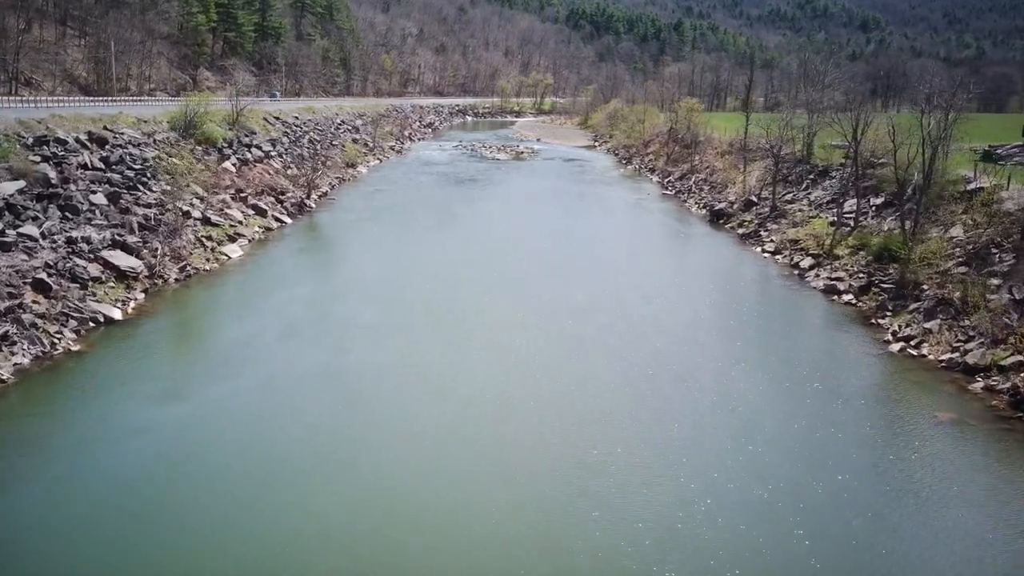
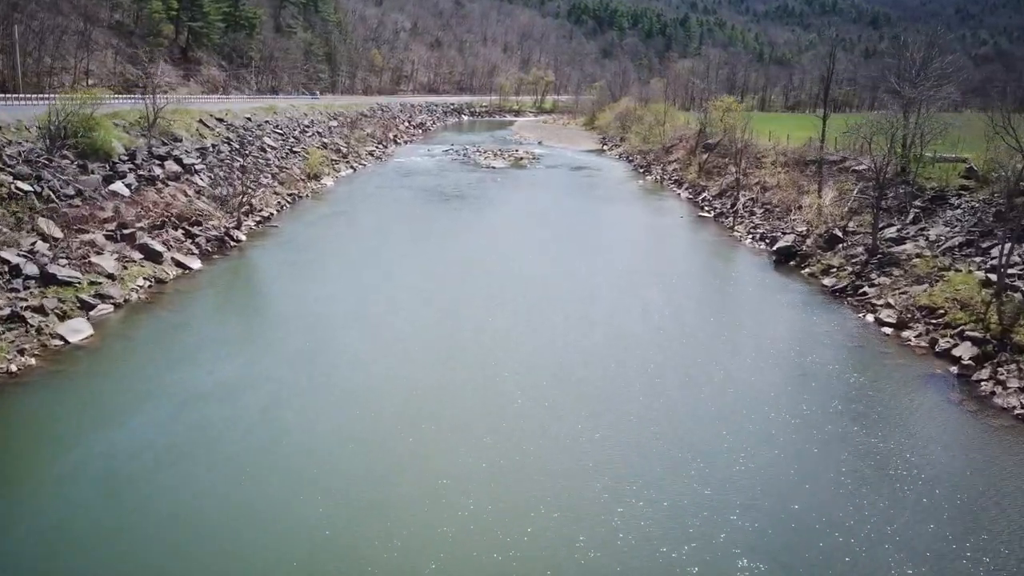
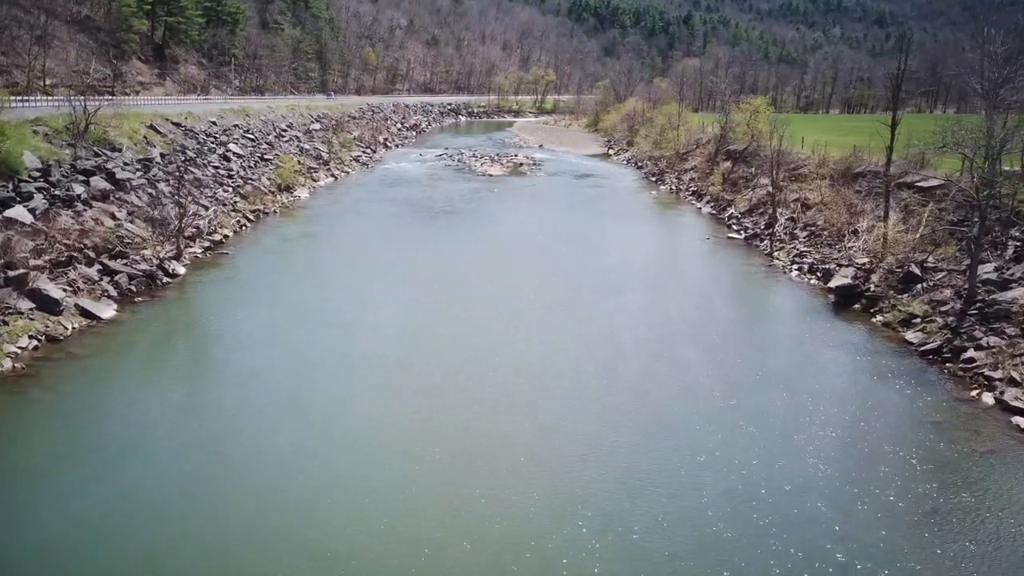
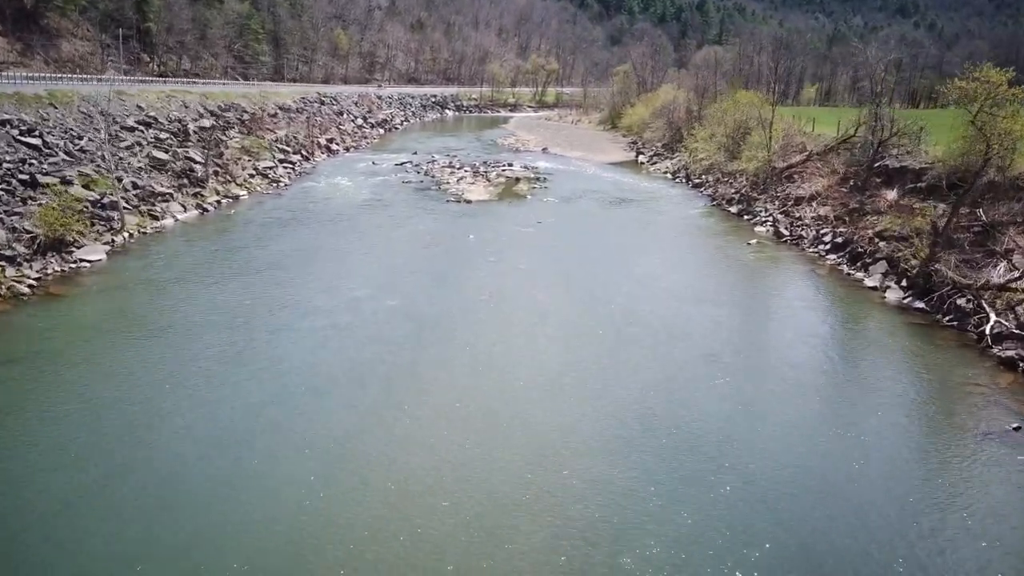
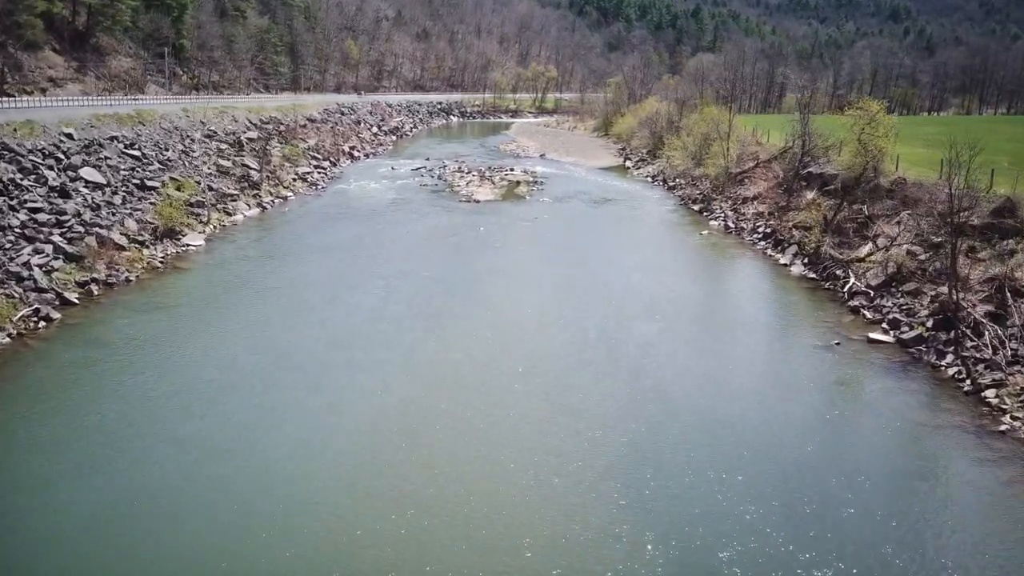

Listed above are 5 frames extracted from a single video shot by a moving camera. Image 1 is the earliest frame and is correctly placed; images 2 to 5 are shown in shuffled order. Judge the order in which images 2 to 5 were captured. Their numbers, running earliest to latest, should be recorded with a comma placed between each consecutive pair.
2, 3, 5, 4
